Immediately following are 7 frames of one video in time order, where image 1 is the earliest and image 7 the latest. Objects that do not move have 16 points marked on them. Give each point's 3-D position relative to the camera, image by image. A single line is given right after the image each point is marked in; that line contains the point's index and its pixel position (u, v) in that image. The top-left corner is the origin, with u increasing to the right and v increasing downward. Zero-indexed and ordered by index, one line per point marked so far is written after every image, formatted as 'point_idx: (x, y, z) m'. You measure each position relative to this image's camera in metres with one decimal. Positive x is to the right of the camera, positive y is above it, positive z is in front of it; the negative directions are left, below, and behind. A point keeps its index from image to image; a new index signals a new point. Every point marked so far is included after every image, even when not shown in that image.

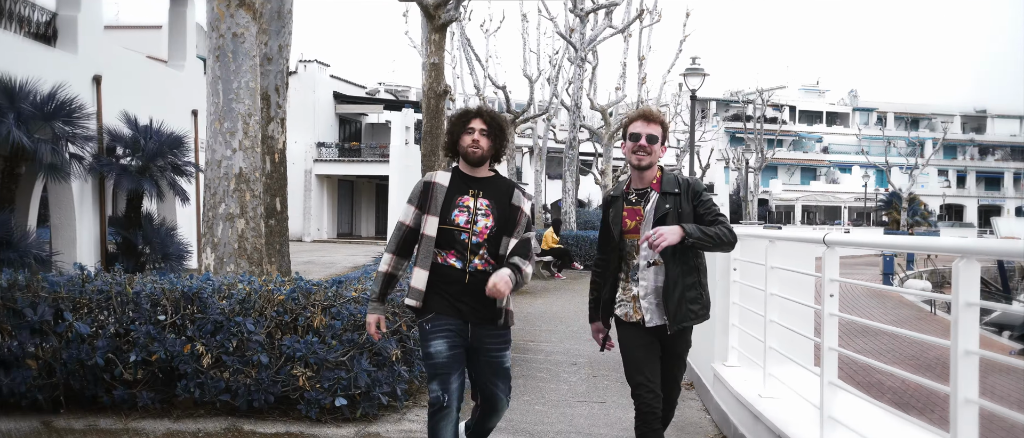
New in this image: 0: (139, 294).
0: (-2.8, -0.6, +4.4) m
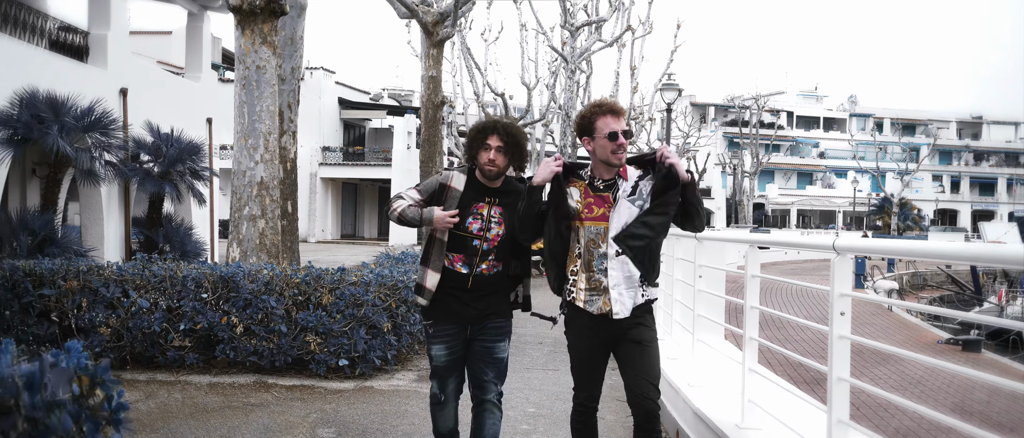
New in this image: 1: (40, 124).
0: (-3.1, -0.5, +5.7) m
1: (-8.4, +1.7, +10.7) m
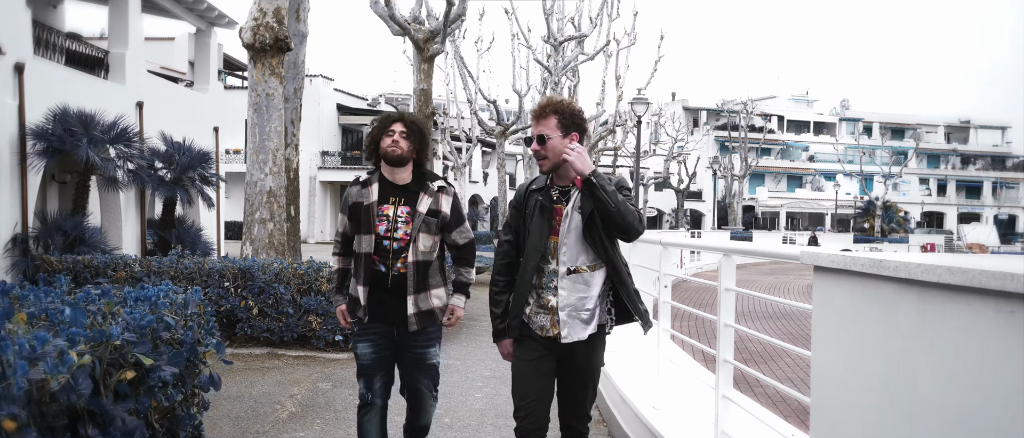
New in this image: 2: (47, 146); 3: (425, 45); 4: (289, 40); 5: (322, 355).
0: (-3.5, -0.6, +7.0) m
1: (-8.8, +1.6, +12.1) m
2: (-9.0, +1.4, +11.7) m
3: (-2.5, +5.0, +17.2) m
4: (-3.2, +2.6, +8.7) m
5: (-2.2, -1.6, +6.8) m
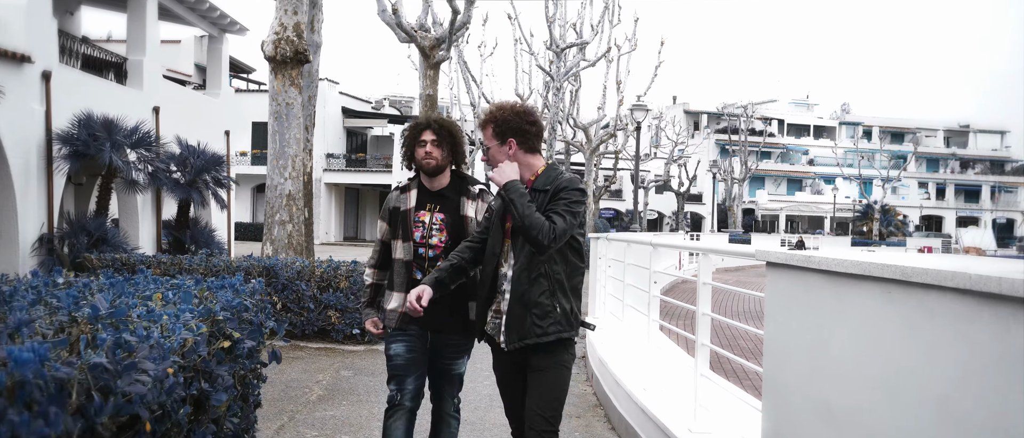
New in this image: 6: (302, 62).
0: (-3.5, -0.6, +7.6) m
1: (-8.8, +1.6, +12.6) m
2: (-9.0, +1.4, +12.3) m
3: (-2.4, +4.9, +17.8) m
4: (-3.2, +2.6, +9.3) m
5: (-2.1, -1.6, +7.4) m
6: (-3.2, +2.4, +9.3) m
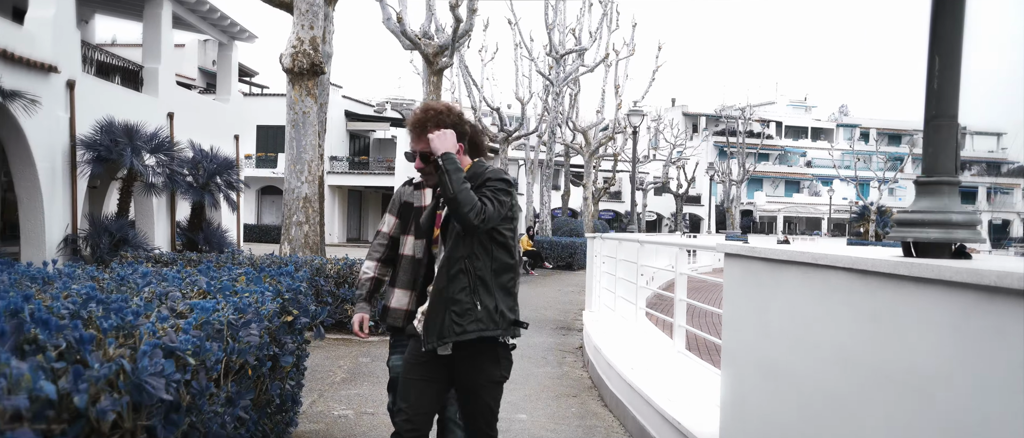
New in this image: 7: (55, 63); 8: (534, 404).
0: (-3.4, -0.6, +8.2) m
1: (-8.7, +1.6, +13.3) m
2: (-8.9, +1.4, +12.9) m
3: (-2.4, +4.9, +18.4) m
4: (-3.1, +2.6, +9.9) m
5: (-2.1, -1.6, +8.0) m
6: (-3.2, +2.4, +9.9) m
7: (-9.4, +3.2, +12.4) m
8: (+0.2, -1.7, +5.6) m
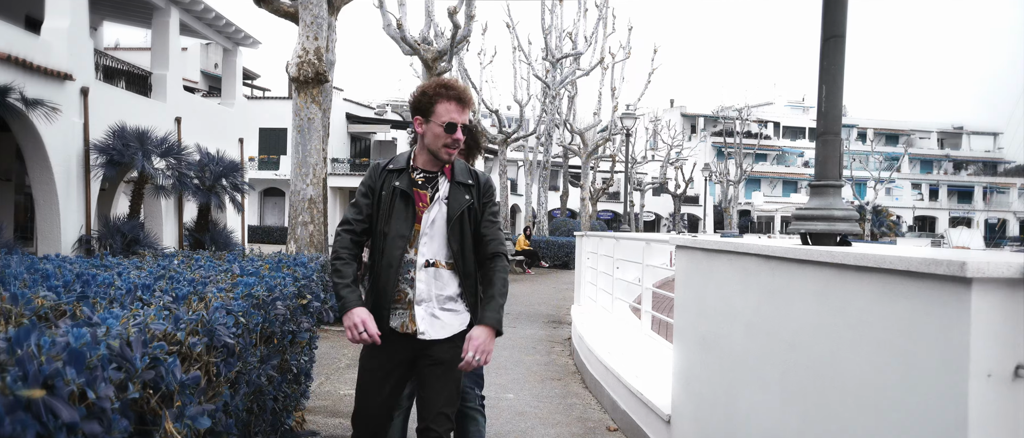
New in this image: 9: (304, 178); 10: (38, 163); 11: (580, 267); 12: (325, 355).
0: (-3.5, -0.6, +8.8) m
1: (-8.8, +1.6, +13.8) m
2: (-9.0, +1.3, +13.5) m
3: (-2.5, +4.9, +19.0) m
4: (-3.2, +2.6, +10.5) m
5: (-2.2, -1.6, +8.6) m
6: (-3.3, +2.4, +10.5) m
7: (-9.6, +3.2, +13.0) m
8: (+0.1, -1.7, +6.2) m
9: (-3.7, +0.7, +10.6) m
10: (-9.8, +1.2, +12.5) m
11: (+1.1, -0.8, +9.4) m
12: (-2.2, -1.6, +7.0) m
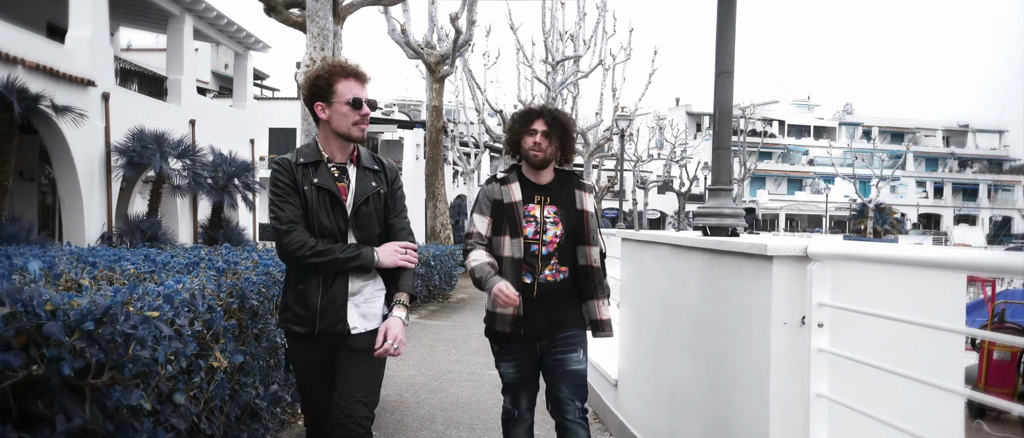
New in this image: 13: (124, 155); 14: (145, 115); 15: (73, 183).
0: (-3.7, -0.6, +9.6) m
1: (-8.9, +1.6, +14.7) m
2: (-9.1, +1.4, +14.4) m
3: (-2.5, +5.0, +19.7) m
4: (-3.4, +2.6, +11.3) m
5: (-2.3, -1.6, +9.4) m
6: (-3.5, +2.4, +11.2) m
7: (-9.7, +3.3, +13.8) m
8: (-0.1, -1.7, +7.0) m
9: (-3.8, +0.8, +11.4) m
10: (-10.0, +1.2, +13.4) m
11: (+0.9, -0.7, +10.1) m
12: (-2.4, -1.6, +7.8) m
13: (-9.3, +1.5, +14.4) m
14: (-9.7, +2.7, +16.0) m
15: (-9.9, +0.8, +13.5) m
